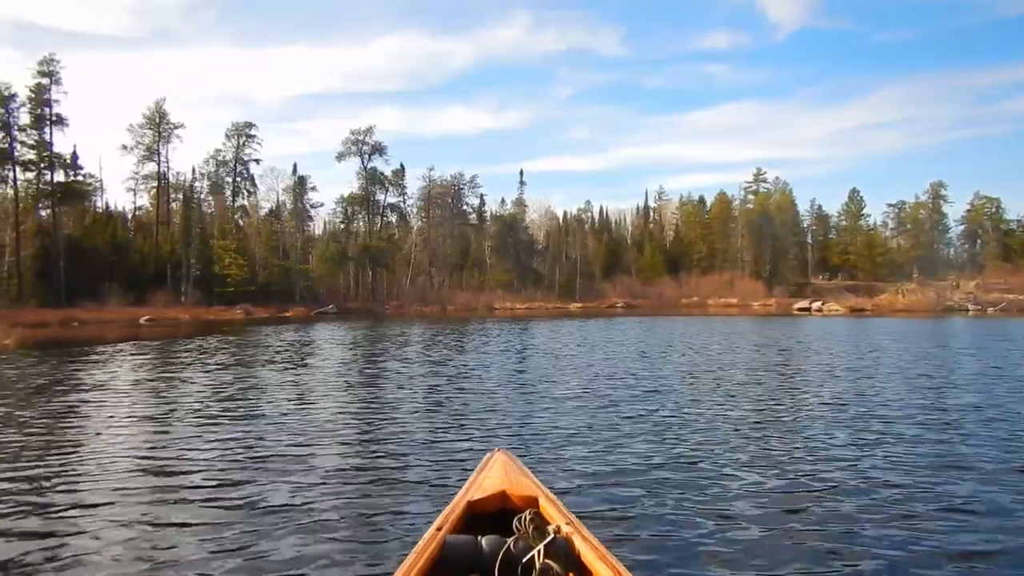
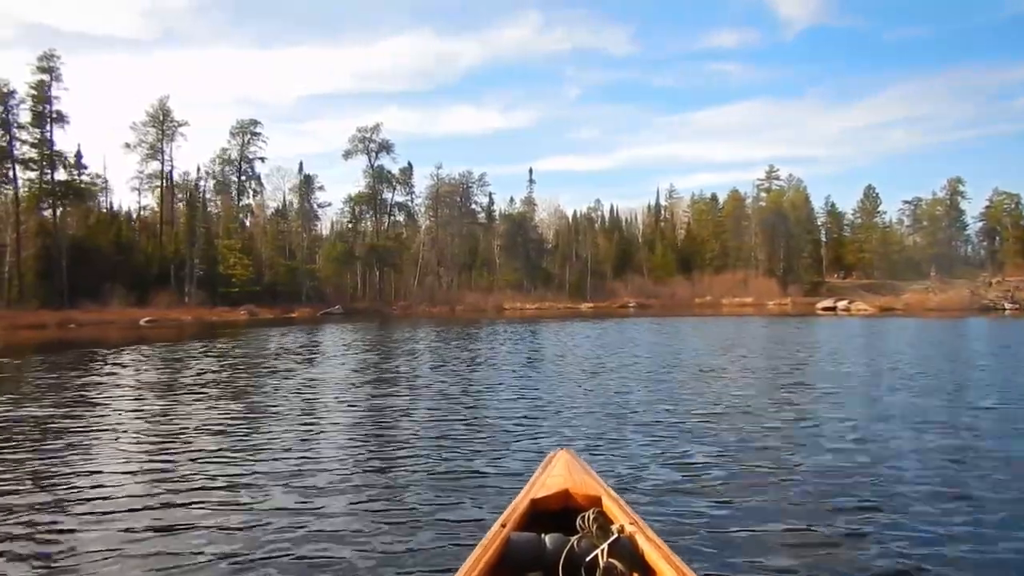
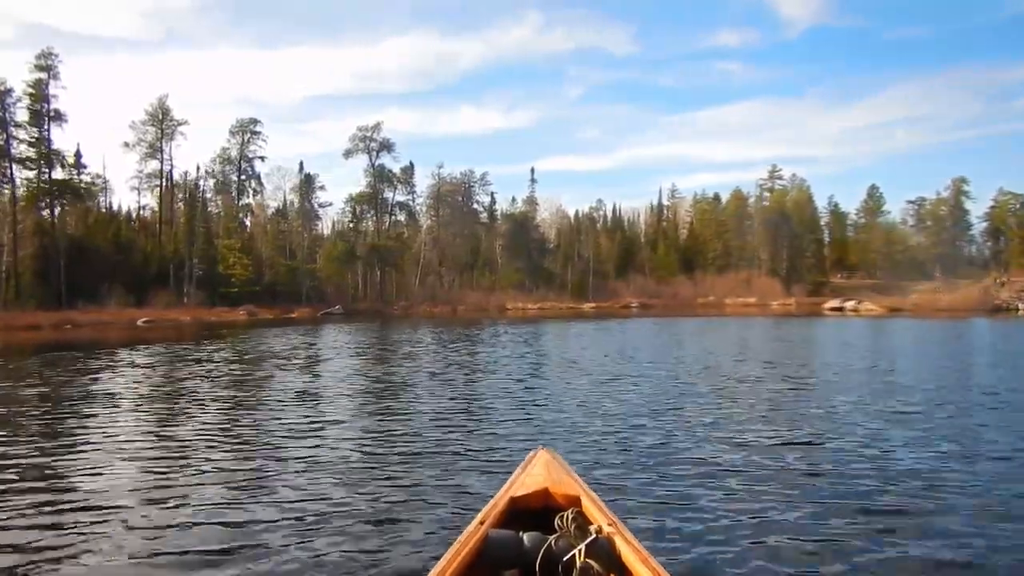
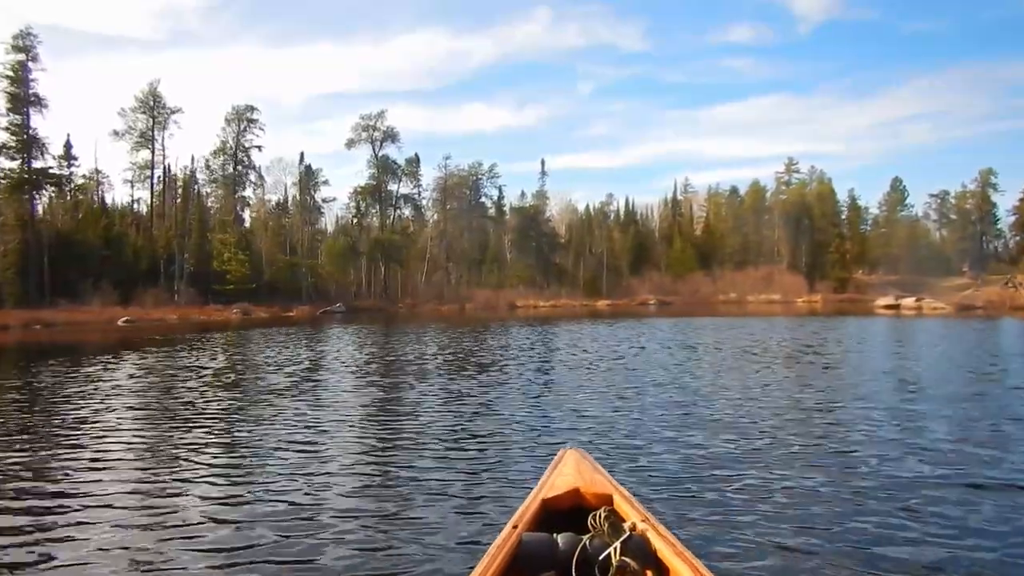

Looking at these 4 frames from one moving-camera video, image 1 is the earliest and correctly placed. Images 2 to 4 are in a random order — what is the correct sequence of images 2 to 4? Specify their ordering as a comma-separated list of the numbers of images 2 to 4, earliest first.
2, 3, 4
